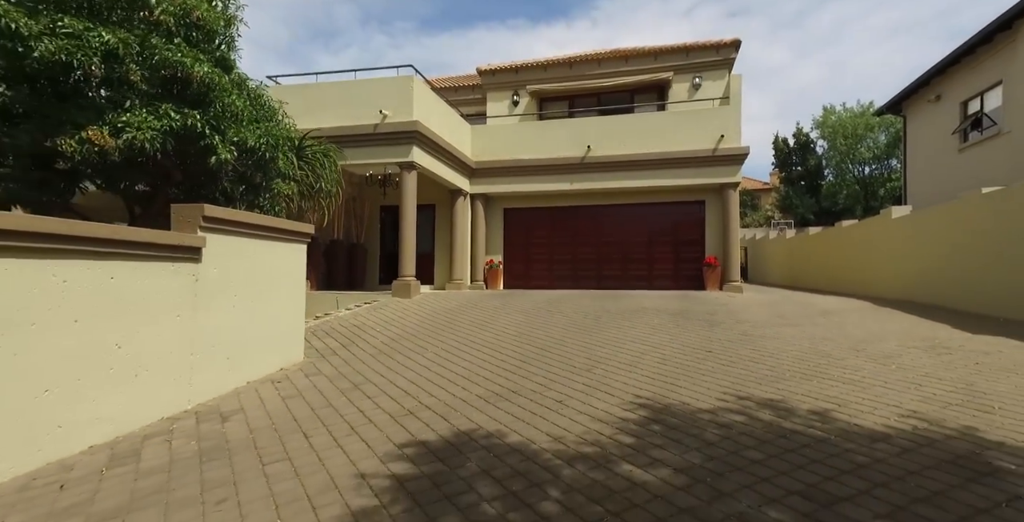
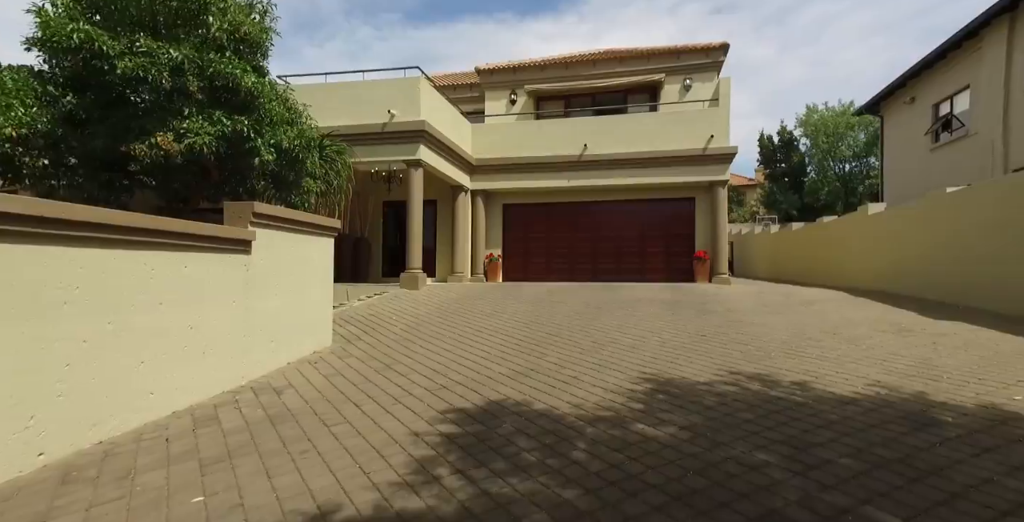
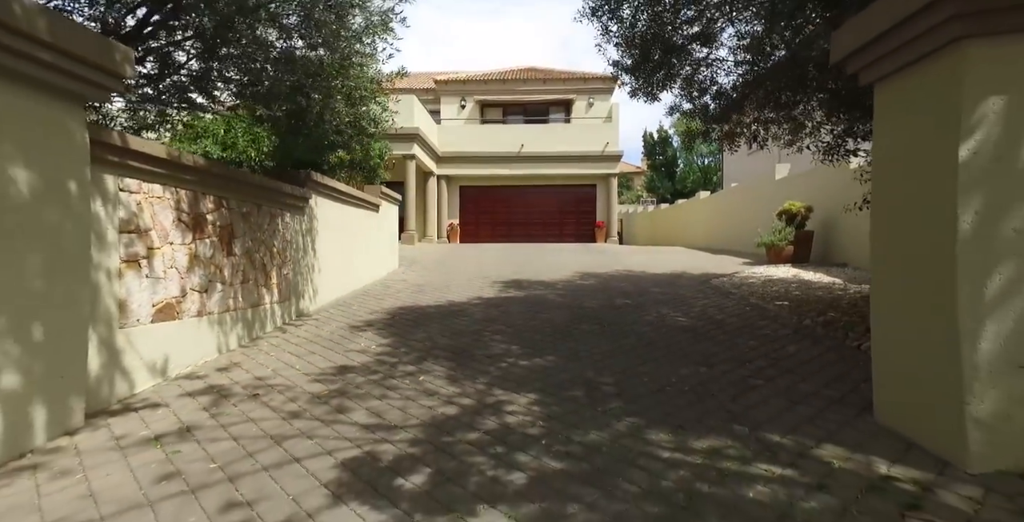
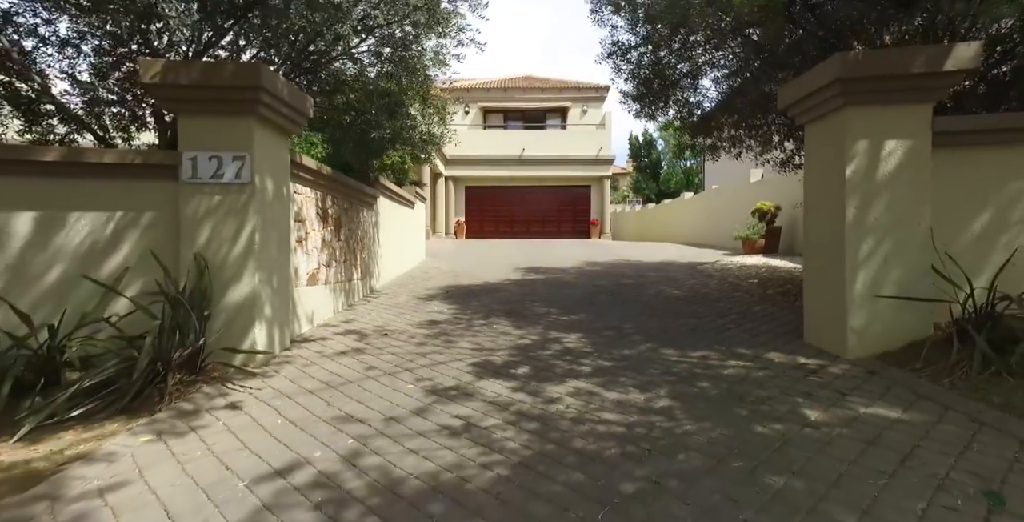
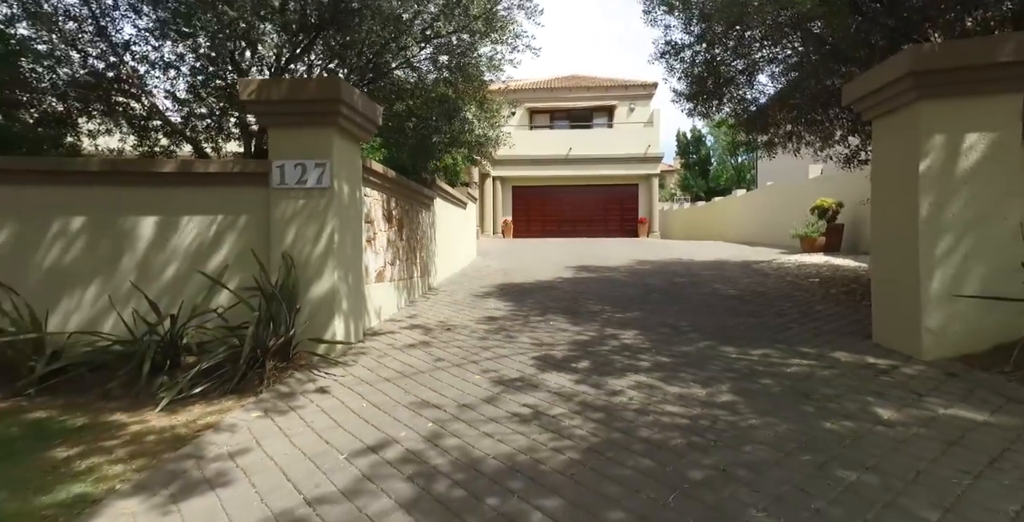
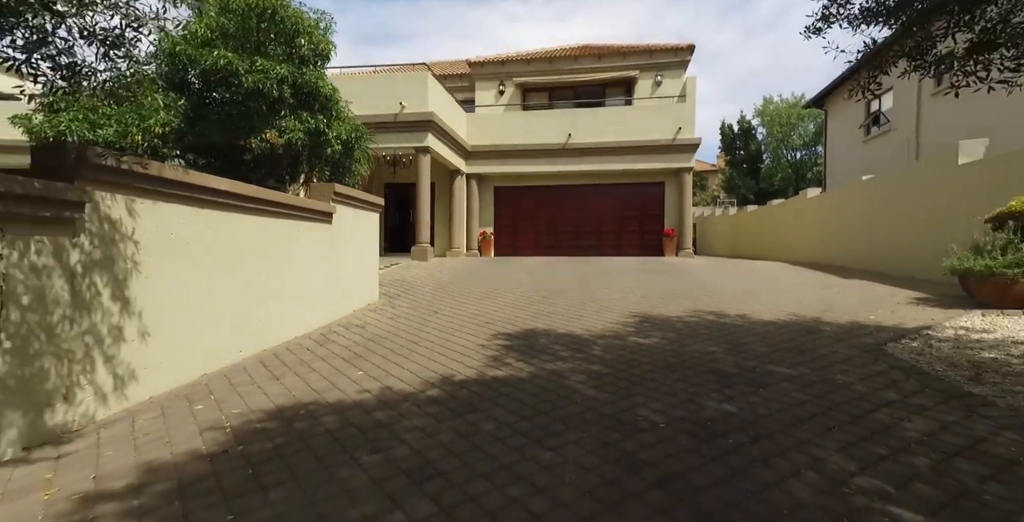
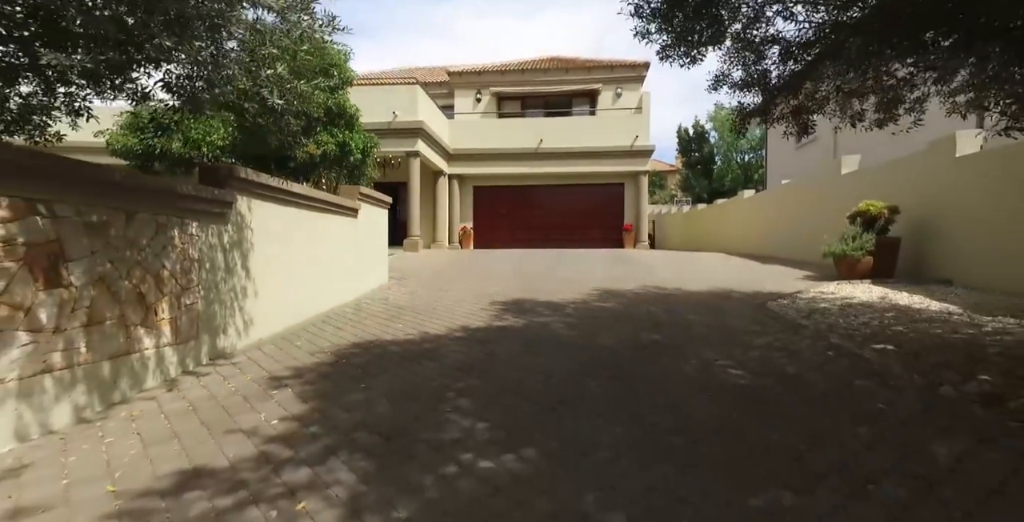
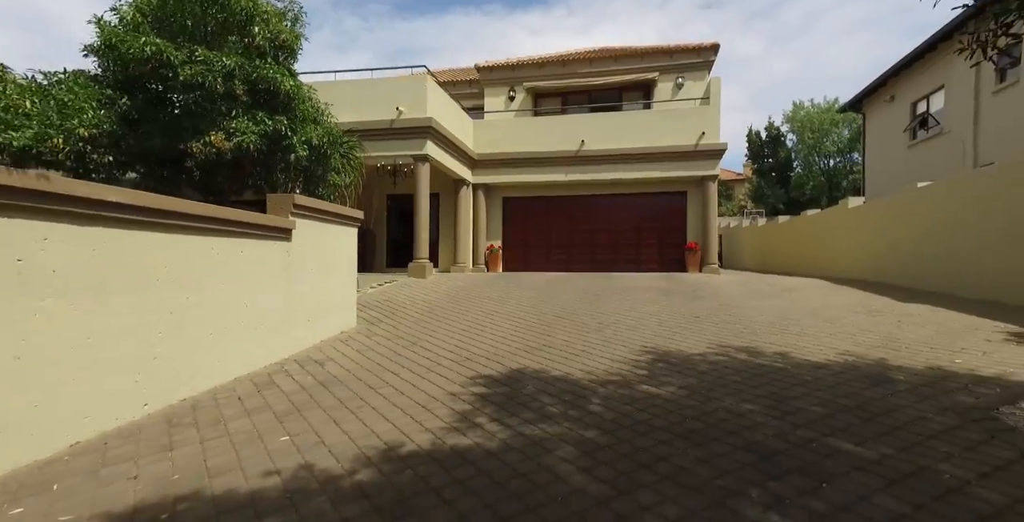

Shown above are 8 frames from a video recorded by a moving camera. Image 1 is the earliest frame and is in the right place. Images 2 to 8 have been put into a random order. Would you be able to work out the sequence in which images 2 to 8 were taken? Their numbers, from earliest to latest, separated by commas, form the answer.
2, 8, 6, 7, 3, 4, 5
